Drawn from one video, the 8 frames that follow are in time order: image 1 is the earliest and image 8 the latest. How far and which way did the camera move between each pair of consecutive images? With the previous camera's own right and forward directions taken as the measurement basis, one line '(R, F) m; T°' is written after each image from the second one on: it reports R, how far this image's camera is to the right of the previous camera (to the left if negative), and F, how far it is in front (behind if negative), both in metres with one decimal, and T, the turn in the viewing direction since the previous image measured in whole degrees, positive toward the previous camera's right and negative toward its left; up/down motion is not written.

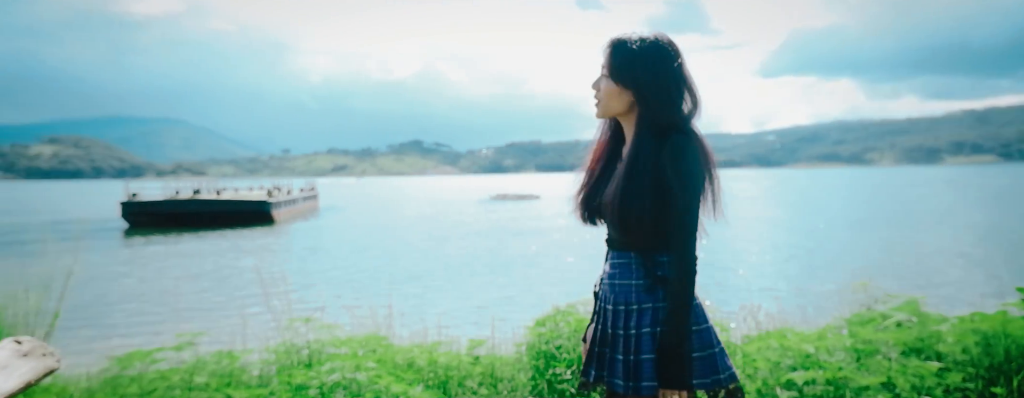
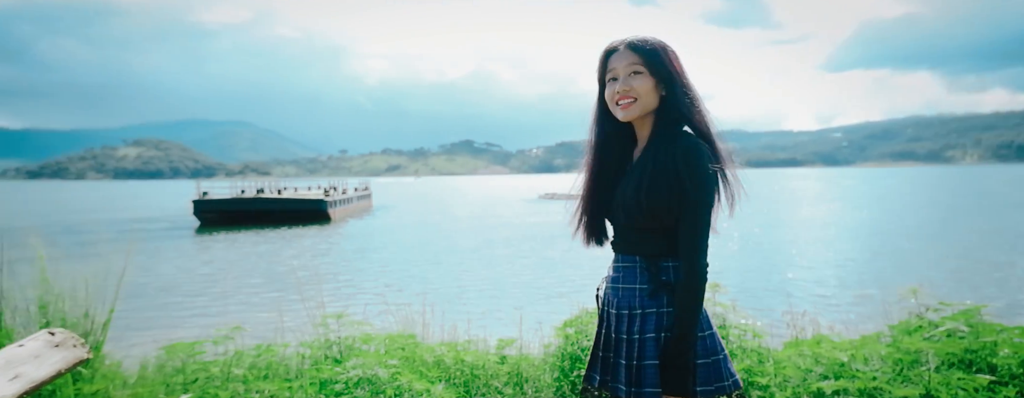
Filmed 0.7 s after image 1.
(+0.3, -0.1) m; -6°
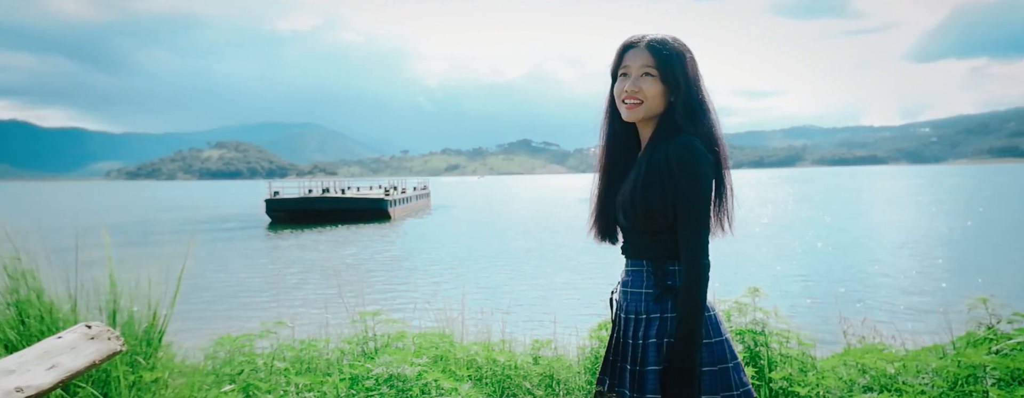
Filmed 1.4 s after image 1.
(+0.4, 0.0) m; -6°
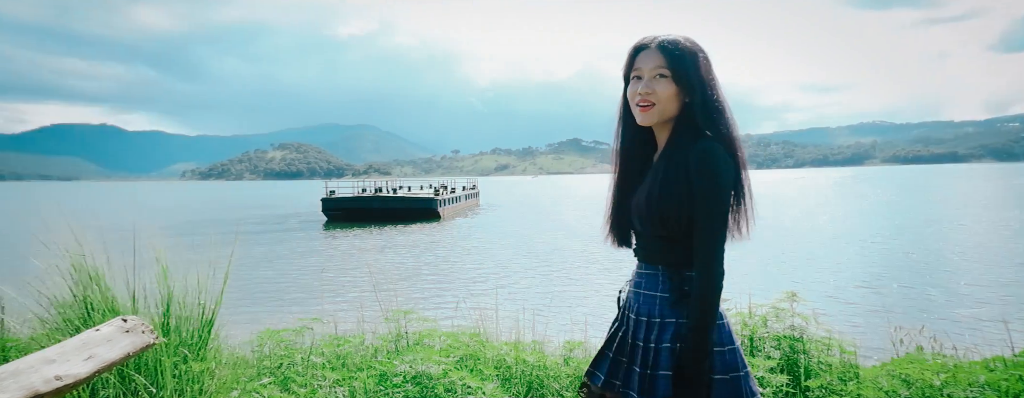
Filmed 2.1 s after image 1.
(+0.3, 0.0) m; -5°
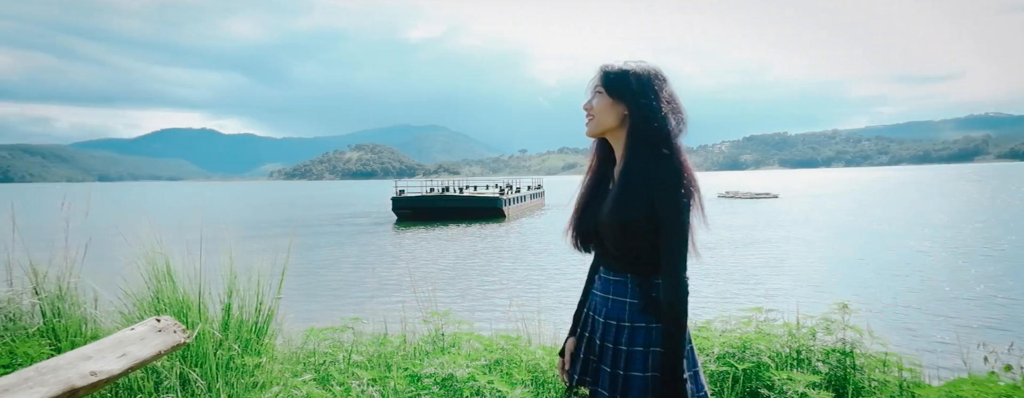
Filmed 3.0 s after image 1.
(+0.5, 0.0) m; -8°
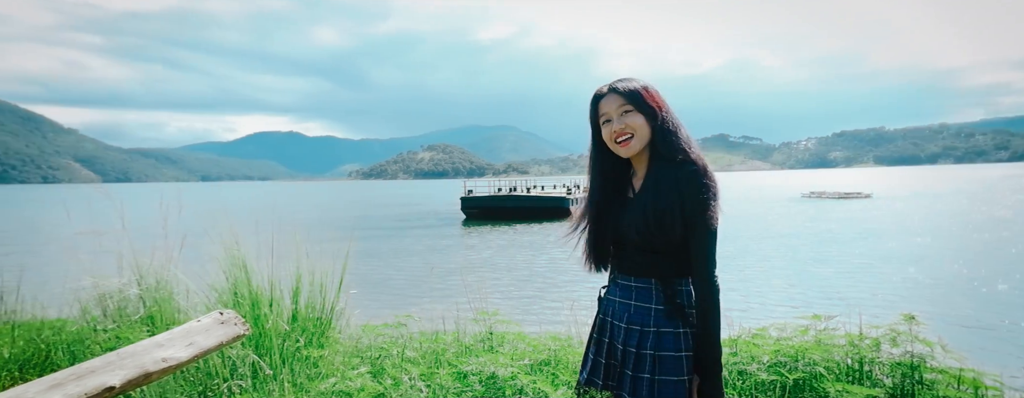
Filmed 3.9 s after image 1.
(+0.3, -0.1) m; -7°
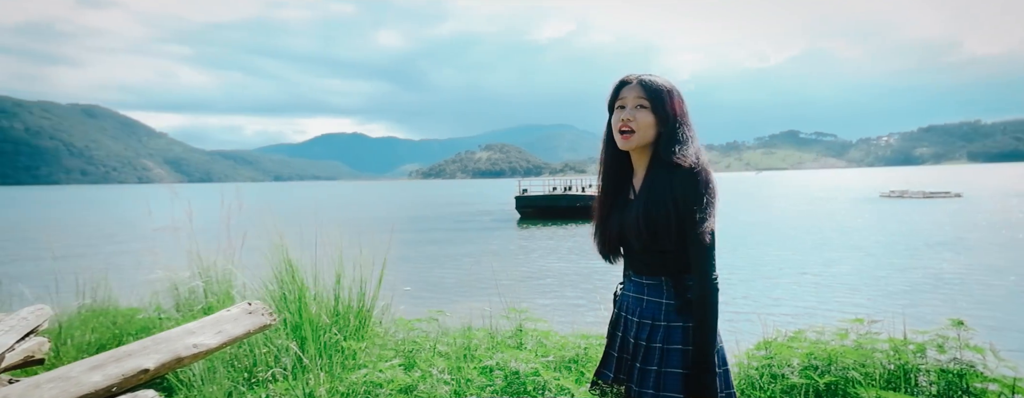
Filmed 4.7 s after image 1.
(+0.4, -0.1) m; -6°
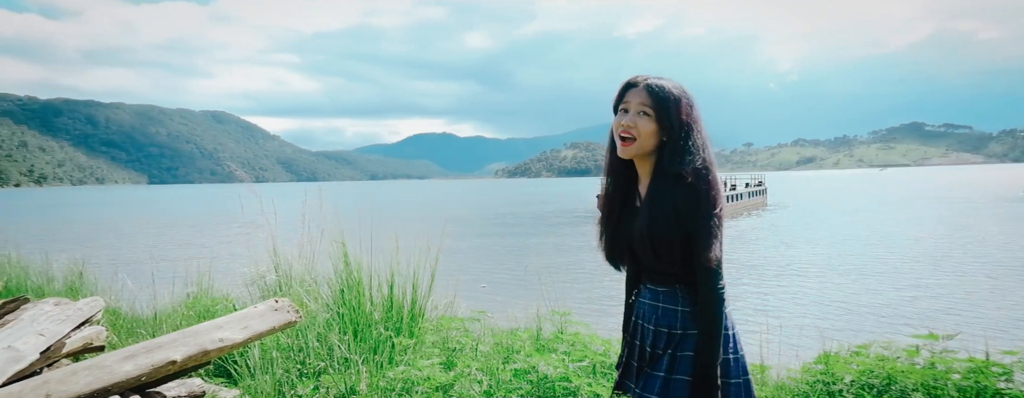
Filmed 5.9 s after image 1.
(+0.6, +0.1) m; -10°
